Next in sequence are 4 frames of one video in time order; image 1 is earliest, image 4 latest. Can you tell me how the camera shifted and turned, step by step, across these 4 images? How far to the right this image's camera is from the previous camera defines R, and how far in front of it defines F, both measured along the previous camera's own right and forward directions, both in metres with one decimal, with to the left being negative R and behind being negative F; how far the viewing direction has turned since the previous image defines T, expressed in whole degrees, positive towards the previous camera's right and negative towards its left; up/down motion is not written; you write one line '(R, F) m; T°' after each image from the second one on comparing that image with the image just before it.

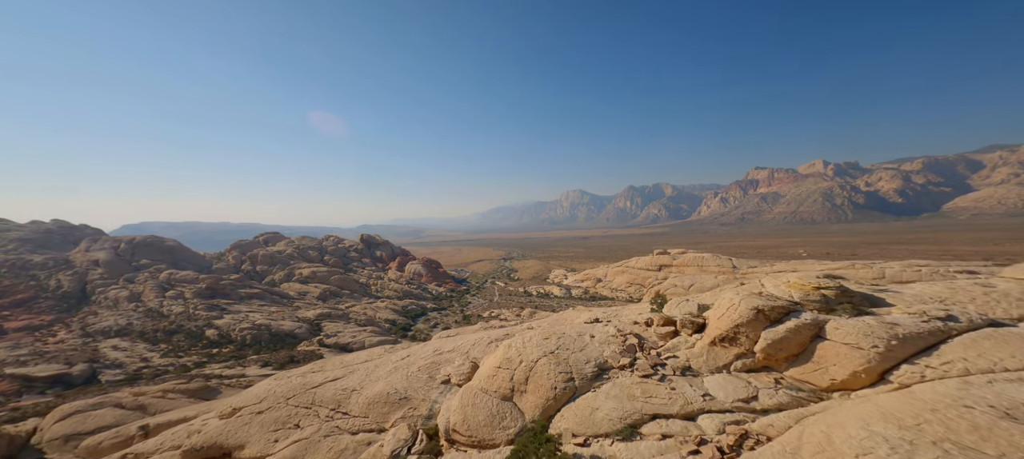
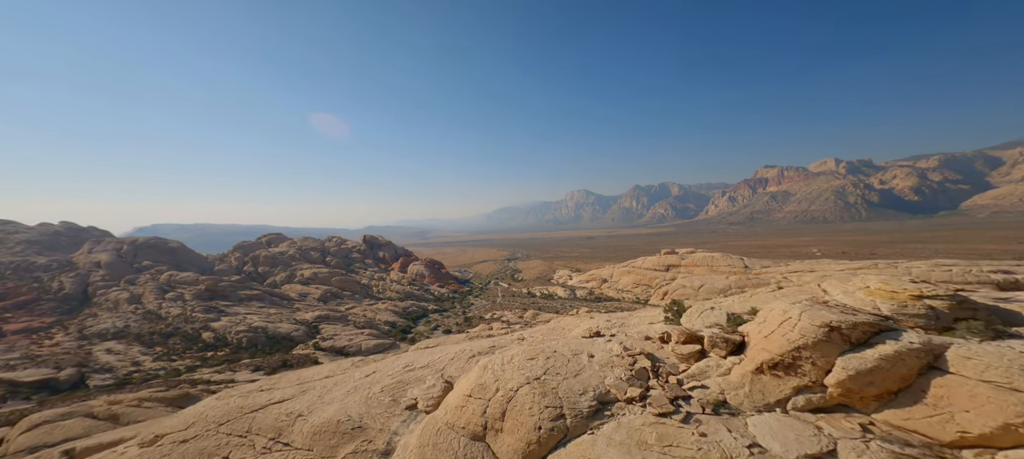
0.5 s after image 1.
(+0.4, +1.4) m; -1°
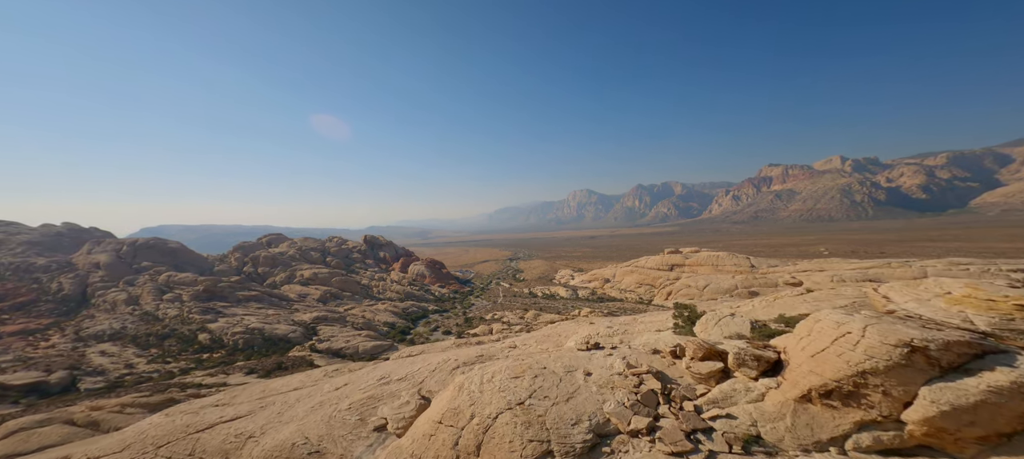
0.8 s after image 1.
(+0.2, +0.8) m; 0°
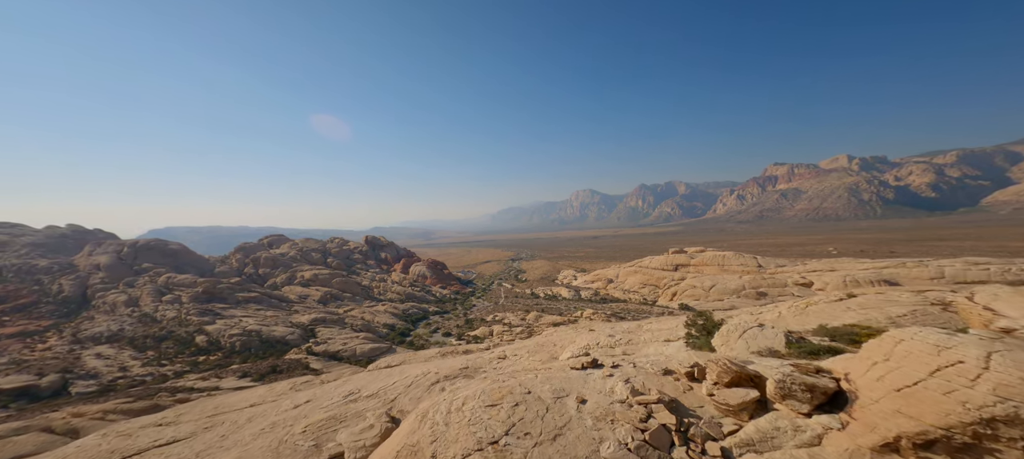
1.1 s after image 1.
(+0.3, +0.8) m; -1°
